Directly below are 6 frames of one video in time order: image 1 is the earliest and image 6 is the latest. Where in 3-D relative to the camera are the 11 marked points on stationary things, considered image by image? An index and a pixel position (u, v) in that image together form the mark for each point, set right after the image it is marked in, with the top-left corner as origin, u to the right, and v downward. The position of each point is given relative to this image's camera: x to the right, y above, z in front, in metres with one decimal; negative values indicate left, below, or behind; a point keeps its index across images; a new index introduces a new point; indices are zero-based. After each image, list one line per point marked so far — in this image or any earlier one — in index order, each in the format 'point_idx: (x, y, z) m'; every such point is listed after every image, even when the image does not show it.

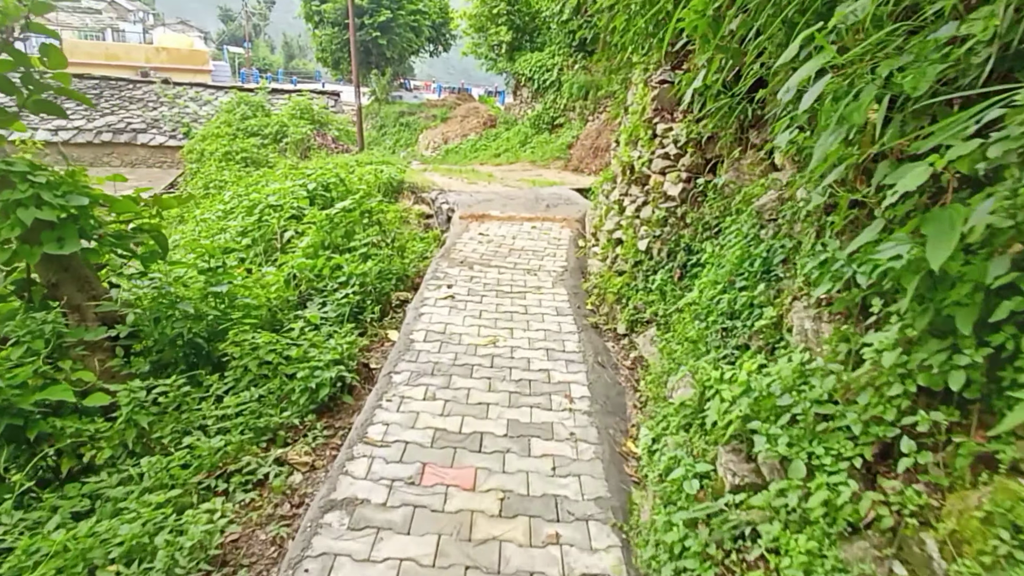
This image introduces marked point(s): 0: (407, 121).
0: (-3.1, +4.9, +19.2) m
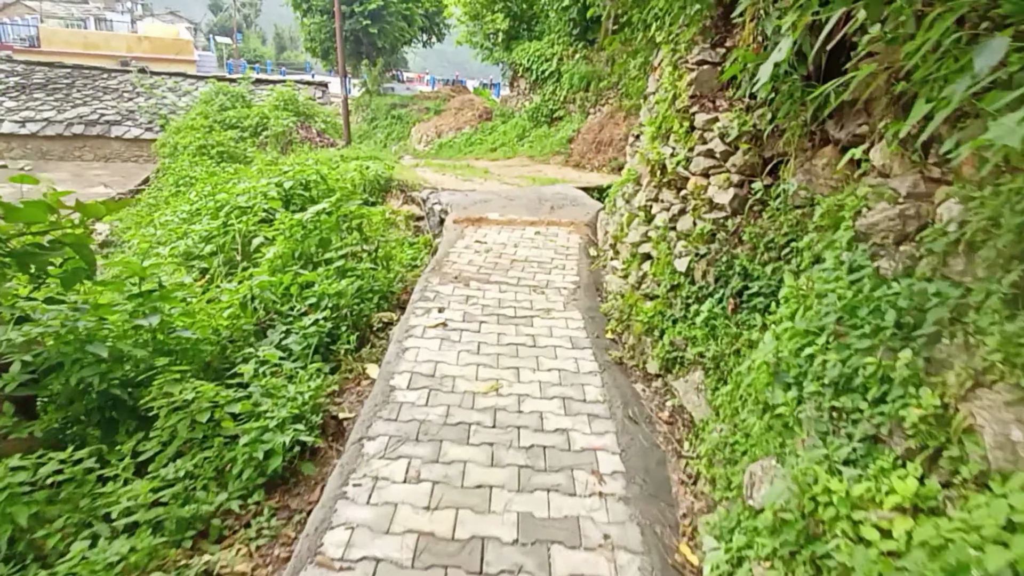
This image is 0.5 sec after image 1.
0: (-3.2, +4.9, +18.5) m
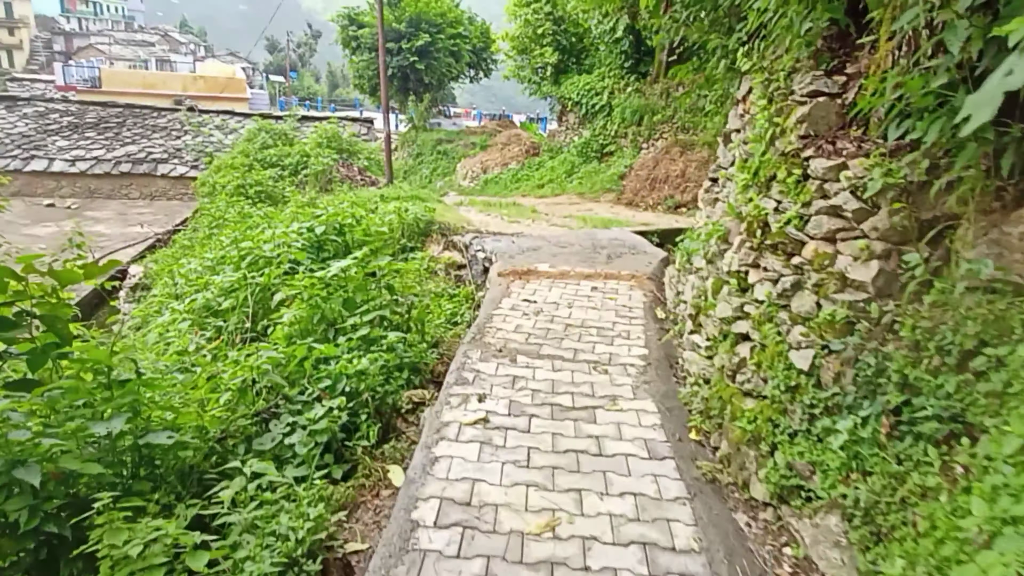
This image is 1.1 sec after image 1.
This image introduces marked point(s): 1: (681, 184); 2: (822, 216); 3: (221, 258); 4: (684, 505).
0: (-1.9, +3.9, +18.3) m
1: (+2.5, +1.5, +9.6) m
2: (+1.0, +0.2, +2.1) m
3: (-2.3, +0.2, +5.1) m
4: (+0.5, -0.7, +2.0) m
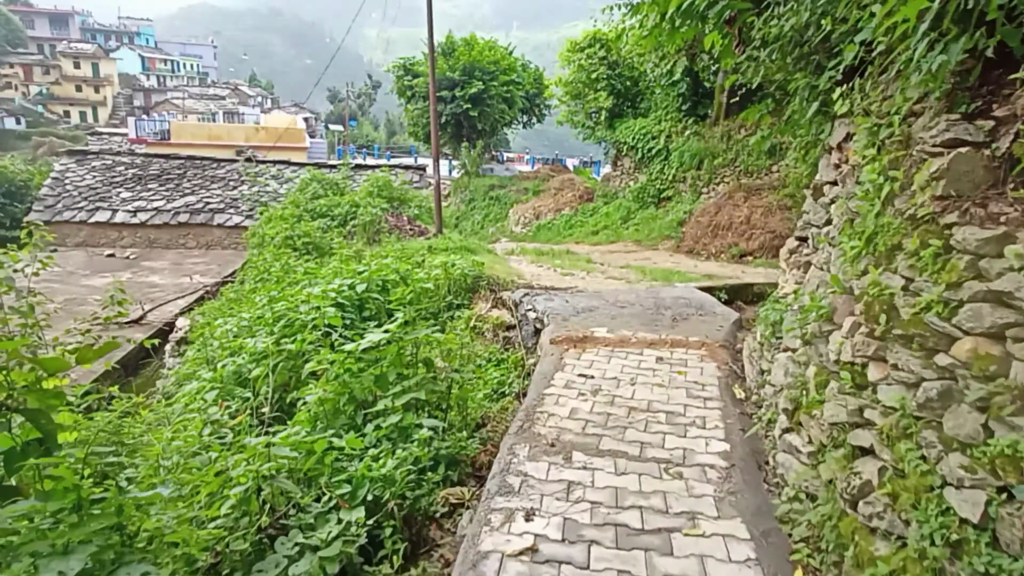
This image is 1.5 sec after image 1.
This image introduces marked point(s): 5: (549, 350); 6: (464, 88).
0: (-0.4, +2.6, +18.1) m
1: (+3.2, +0.8, +9.0) m
2: (+1.1, 0.0, +1.6) m
3: (-1.9, -0.2, +4.9) m
4: (+0.7, -0.9, +1.5) m
5: (+0.2, -0.4, +3.9) m
6: (-1.3, +5.5, +18.1) m
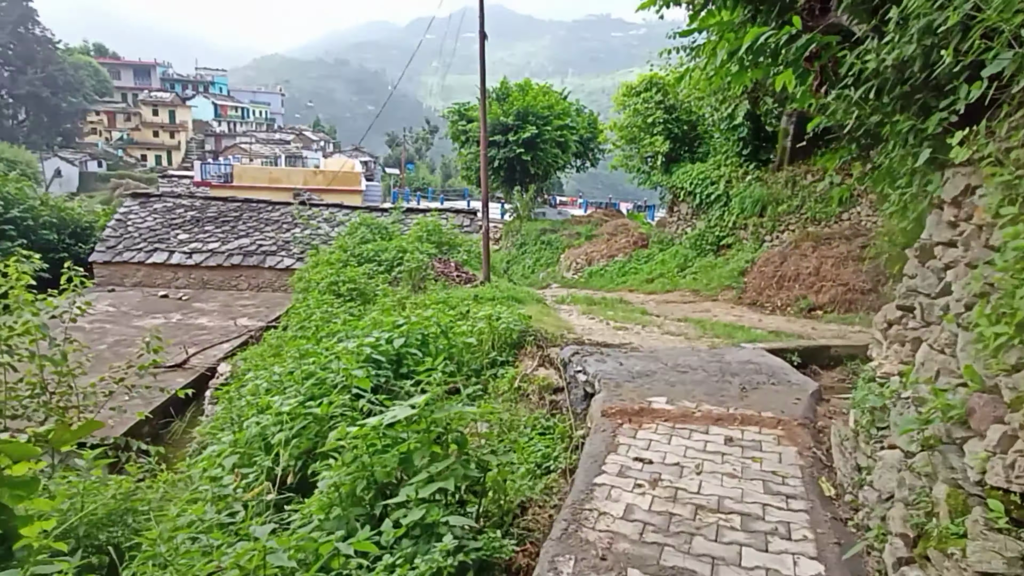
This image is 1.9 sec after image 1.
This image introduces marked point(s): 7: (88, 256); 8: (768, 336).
0: (+1.0, +1.3, +17.8) m
1: (+3.9, +0.1, +8.4) m
2: (+1.2, -0.2, +1.1) m
3: (-1.6, -0.6, +4.6) m
4: (+0.7, -1.1, +1.0) m
5: (+0.5, -0.7, +3.5) m
6: (+0.2, +4.3, +18.1) m
7: (-7.9, +0.6, +12.3) m
8: (+2.5, -0.5, +6.5) m
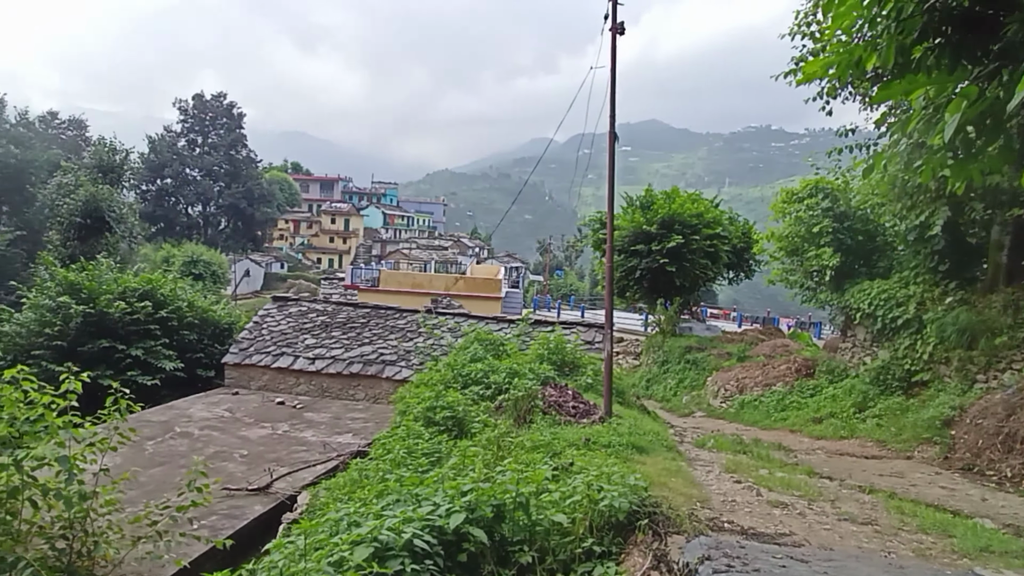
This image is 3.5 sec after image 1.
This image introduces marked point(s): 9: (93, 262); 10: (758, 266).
0: (+4.4, -1.7, +16.0) m
1: (+5.1, -1.5, +6.0) m
2: (+0.9, -0.6, -0.4) m
3: (-1.1, -1.4, +3.5) m
4: (+0.3, -1.4, -0.6) m
5: (+0.7, -1.4, +1.9) m
6: (+3.8, +1.2, +16.8) m
7: (-5.5, -1.3, +12.5) m
8: (+3.3, -1.7, +4.4) m
9: (-8.3, +0.5, +13.0) m
10: (+7.1, +0.7, +19.1) m
